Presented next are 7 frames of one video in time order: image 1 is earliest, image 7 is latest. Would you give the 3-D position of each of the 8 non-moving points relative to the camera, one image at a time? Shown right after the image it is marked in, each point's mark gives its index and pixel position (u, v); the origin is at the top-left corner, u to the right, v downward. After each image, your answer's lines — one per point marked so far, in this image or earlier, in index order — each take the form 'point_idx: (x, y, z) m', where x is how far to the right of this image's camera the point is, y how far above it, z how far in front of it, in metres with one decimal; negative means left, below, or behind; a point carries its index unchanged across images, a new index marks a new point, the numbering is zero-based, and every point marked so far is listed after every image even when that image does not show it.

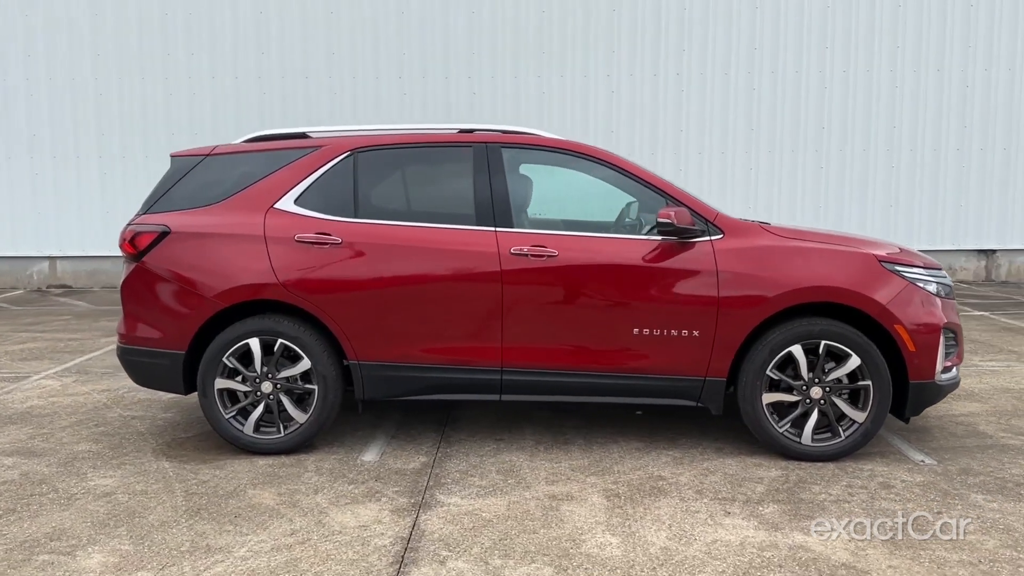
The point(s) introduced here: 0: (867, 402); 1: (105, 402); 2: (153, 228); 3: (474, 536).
0: (+1.8, -0.6, +3.8) m
1: (-2.9, -0.8, +5.2) m
2: (-1.9, +0.3, +3.9) m
3: (-0.1, -1.0, +2.8) m
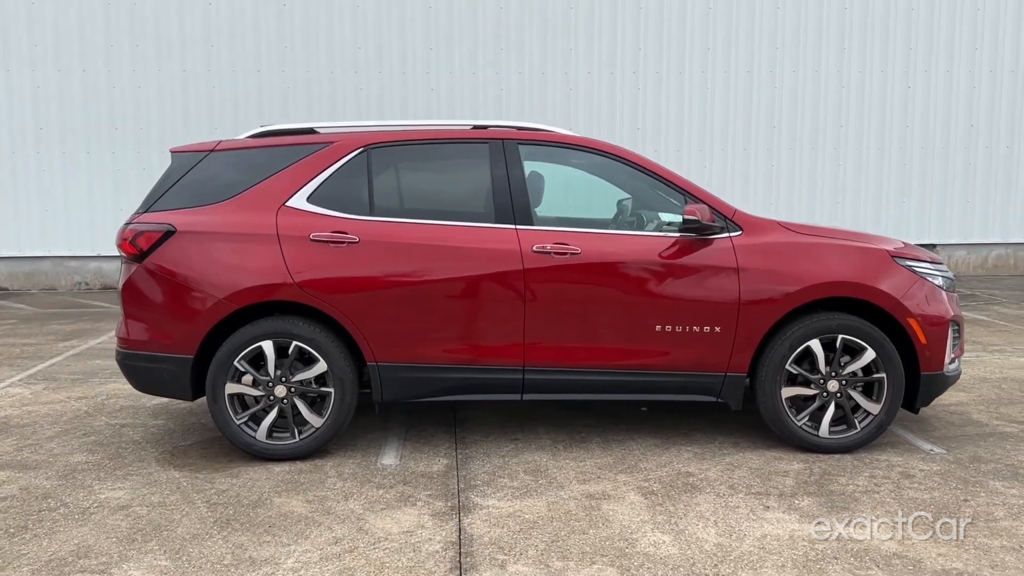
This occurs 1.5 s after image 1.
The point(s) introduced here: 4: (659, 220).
0: (+1.9, -0.6, +3.9) m
1: (-2.9, -0.8, +5.0) m
2: (-1.8, +0.3, +3.7) m
3: (+0.1, -1.0, +2.8) m
4: (+0.6, +0.4, +3.9) m
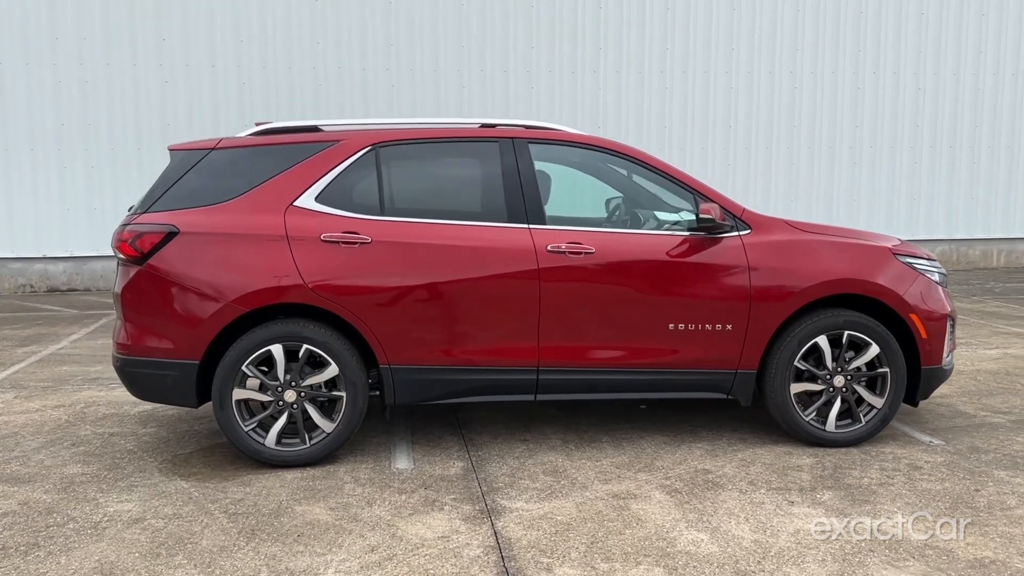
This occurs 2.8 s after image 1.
0: (+2.0, -0.5, +4.0) m
1: (-2.9, -0.8, +4.8) m
2: (-1.7, +0.3, +3.6) m
3: (+0.2, -1.0, +2.8) m
4: (+0.7, +0.4, +3.9) m
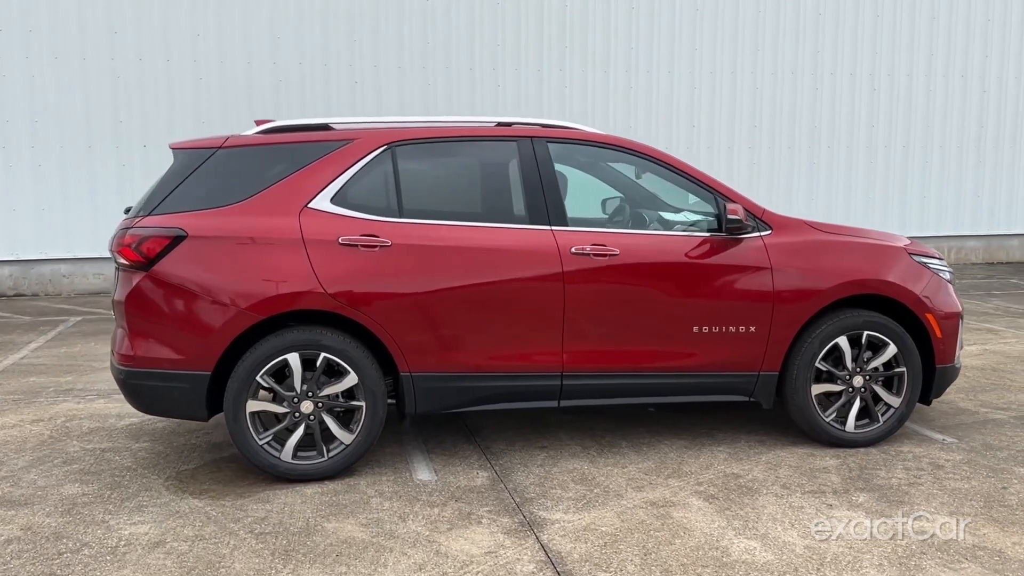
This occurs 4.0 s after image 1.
0: (+2.1, -0.5, +4.0) m
1: (-2.8, -0.9, +4.5) m
2: (-1.6, +0.3, +3.4) m
3: (+0.4, -1.0, +2.7) m
4: (+0.8, +0.4, +3.9) m
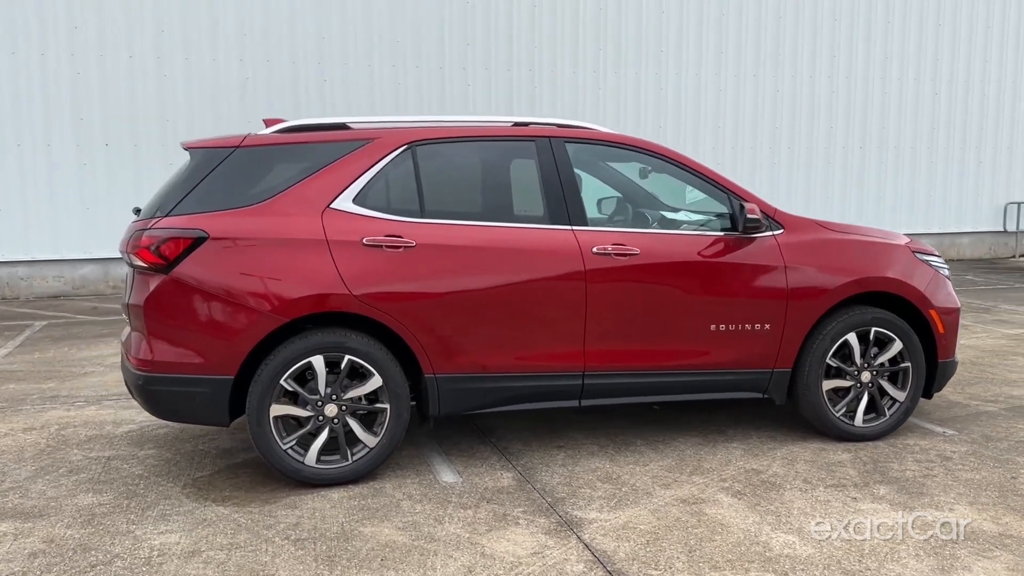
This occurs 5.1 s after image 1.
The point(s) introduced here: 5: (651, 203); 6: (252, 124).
0: (+2.2, -0.5, +4.1) m
1: (-2.7, -0.9, +4.3) m
2: (-1.5, +0.2, +3.3) m
3: (+0.5, -1.0, +2.7) m
4: (+0.9, +0.4, +3.9) m
5: (+0.7, +0.5, +3.9) m
6: (-3.5, +2.1, +9.4) m
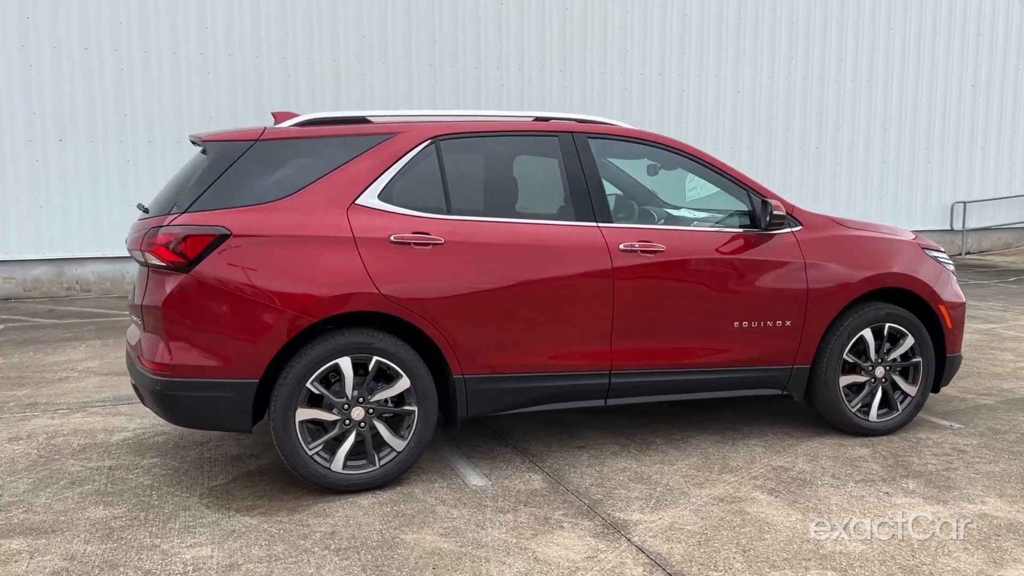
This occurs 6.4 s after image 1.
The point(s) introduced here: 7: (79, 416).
0: (+2.3, -0.5, +4.2) m
1: (-2.6, -0.9, +4.1) m
2: (-1.3, +0.2, +3.1) m
3: (+0.7, -1.0, +2.7) m
4: (+1.0, +0.4, +3.9) m
5: (+0.8, +0.5, +3.9) m
6: (-3.7, +2.1, +9.1) m
7: (-2.9, -0.9, +4.9) m
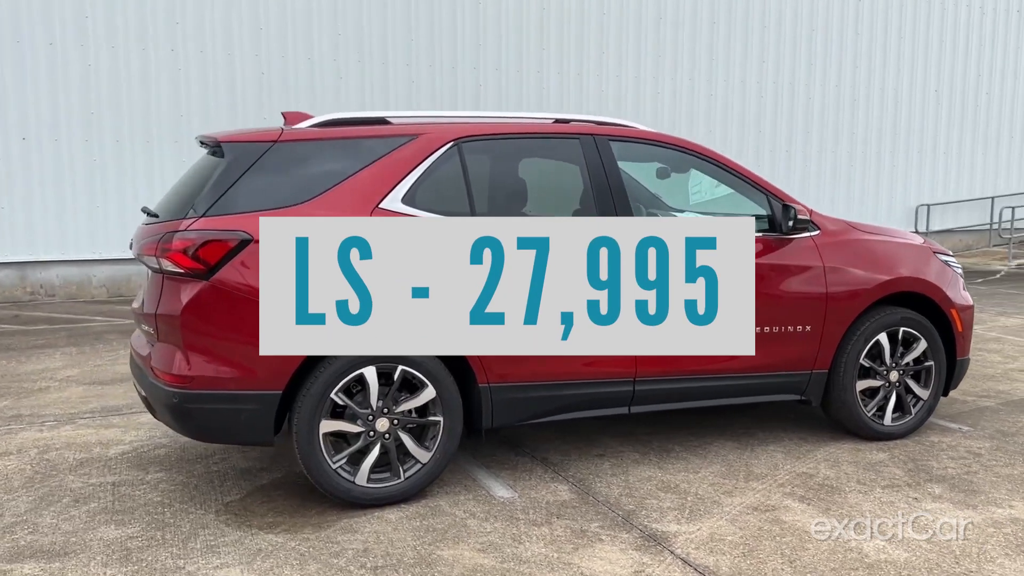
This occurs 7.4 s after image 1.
0: (+2.4, -0.5, +4.2) m
1: (-2.5, -1.0, +3.9) m
2: (-1.2, +0.2, +3.0) m
3: (+0.9, -1.0, +2.6) m
4: (+1.1, +0.4, +3.9) m
5: (+0.9, +0.4, +3.9) m
6: (-3.8, +2.0, +8.8) m
7: (-2.9, -0.9, +4.7) m
